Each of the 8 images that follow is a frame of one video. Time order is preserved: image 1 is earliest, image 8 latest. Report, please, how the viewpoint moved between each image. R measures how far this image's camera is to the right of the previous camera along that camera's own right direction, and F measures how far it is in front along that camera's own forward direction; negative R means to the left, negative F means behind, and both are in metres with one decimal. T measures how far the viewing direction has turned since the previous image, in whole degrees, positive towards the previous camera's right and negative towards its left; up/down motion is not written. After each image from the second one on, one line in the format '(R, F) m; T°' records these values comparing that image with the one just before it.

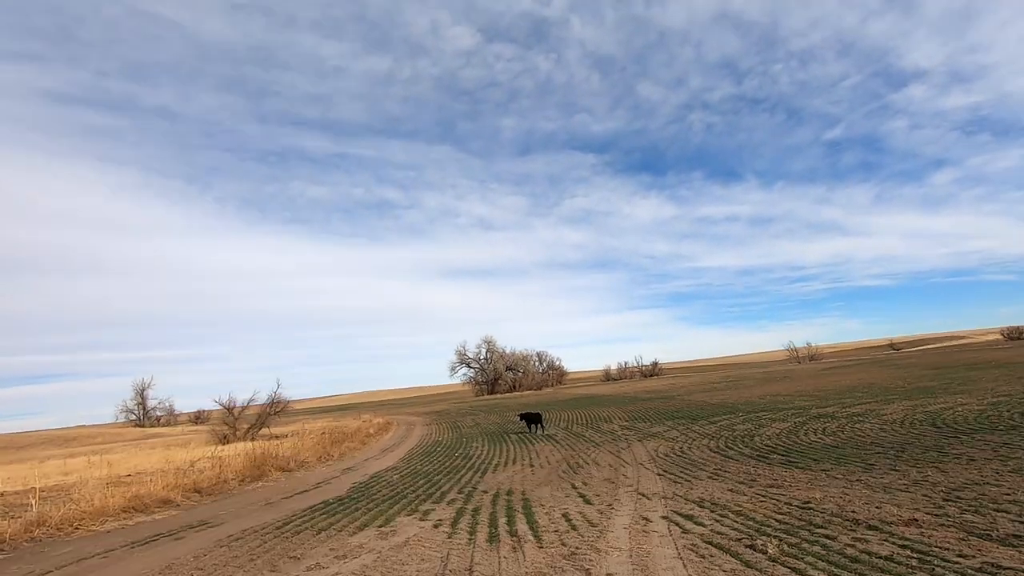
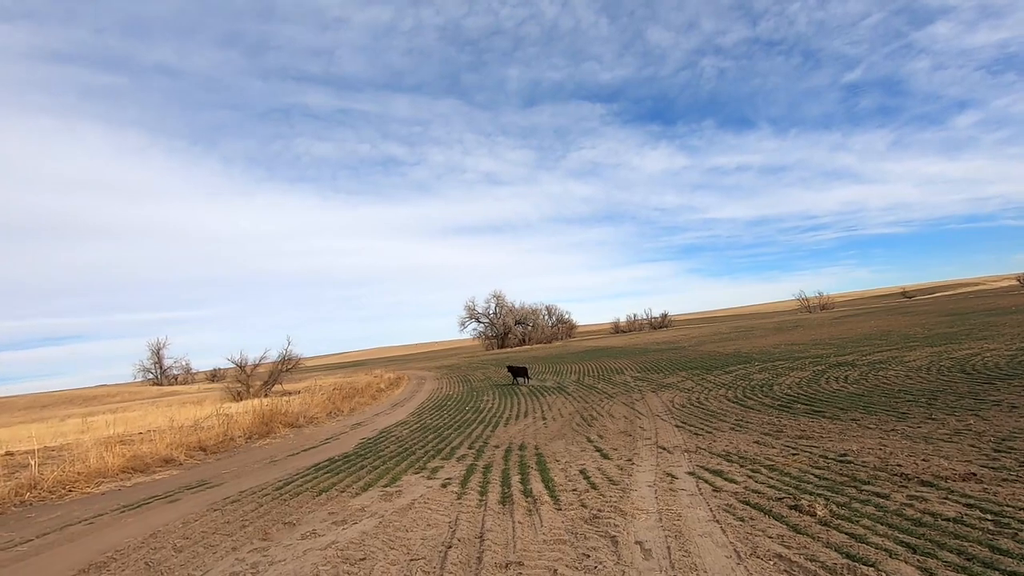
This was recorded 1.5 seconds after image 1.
(0.0, +1.0) m; -1°
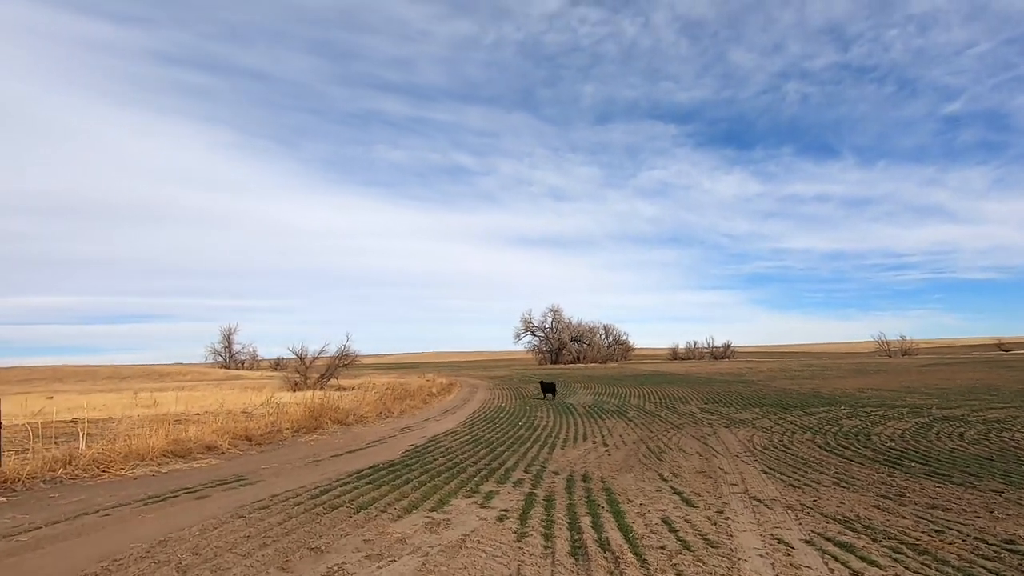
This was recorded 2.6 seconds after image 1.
(-0.4, +1.4) m; -6°
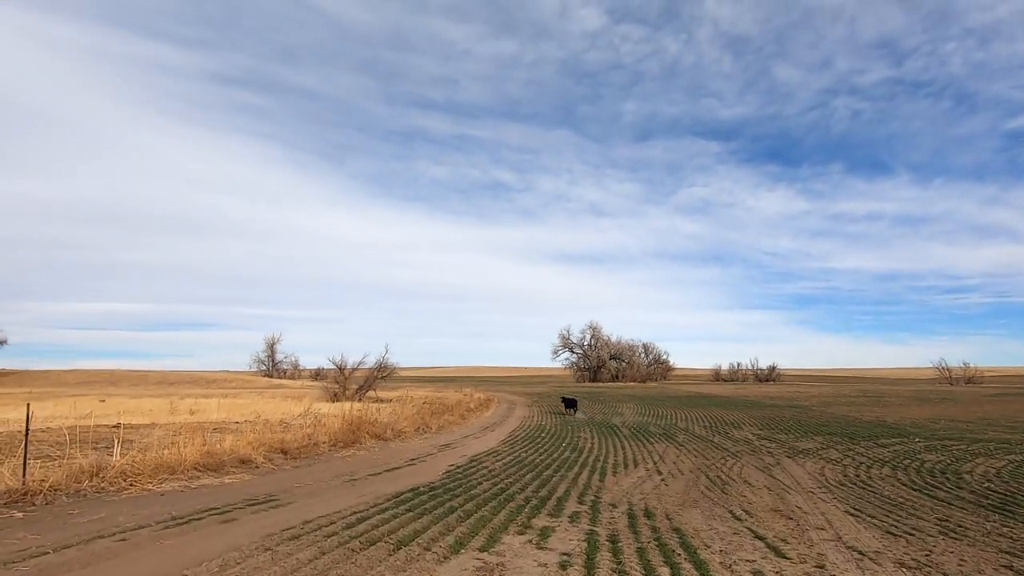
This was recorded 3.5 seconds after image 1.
(-0.4, +1.0) m; -4°
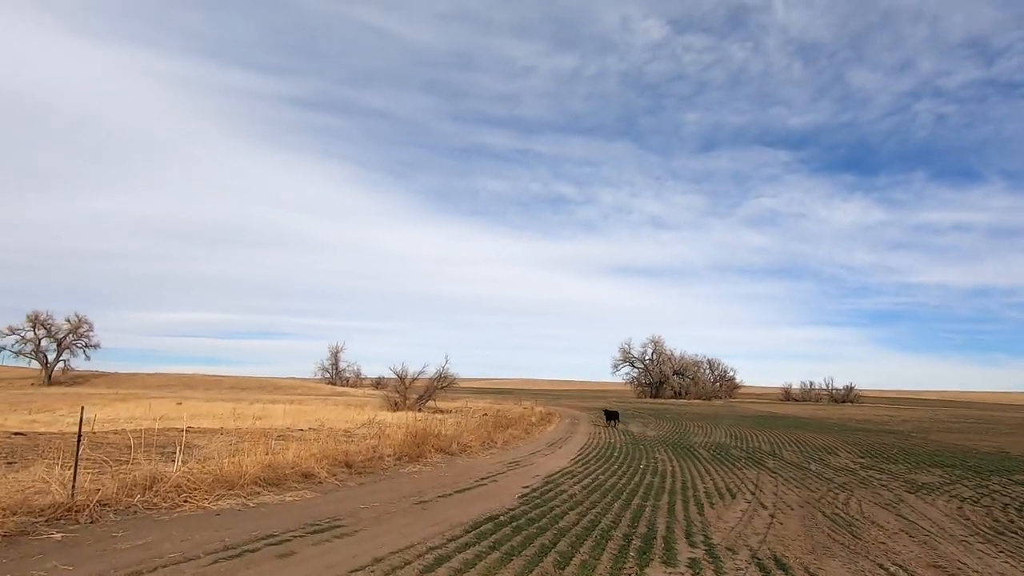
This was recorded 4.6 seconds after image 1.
(-0.7, +1.5) m; -6°
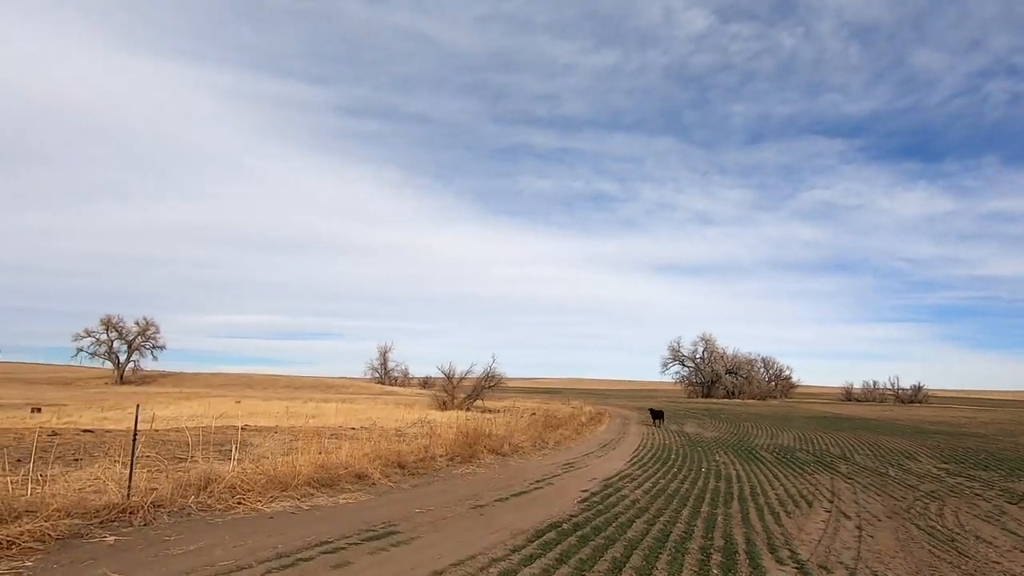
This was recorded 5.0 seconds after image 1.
(-0.3, +0.6) m; -5°
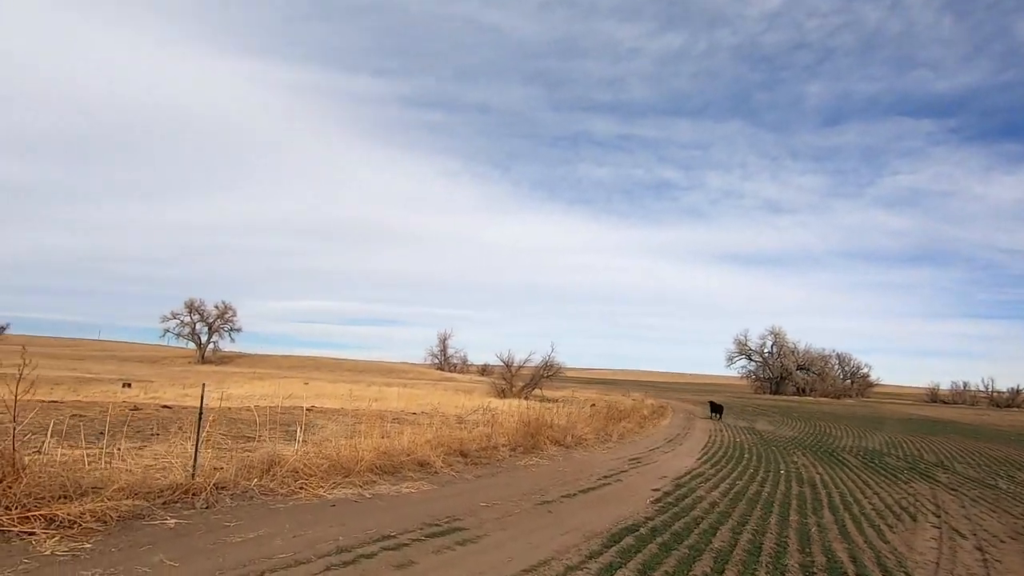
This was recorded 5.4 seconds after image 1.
(-0.3, +0.7) m; -6°
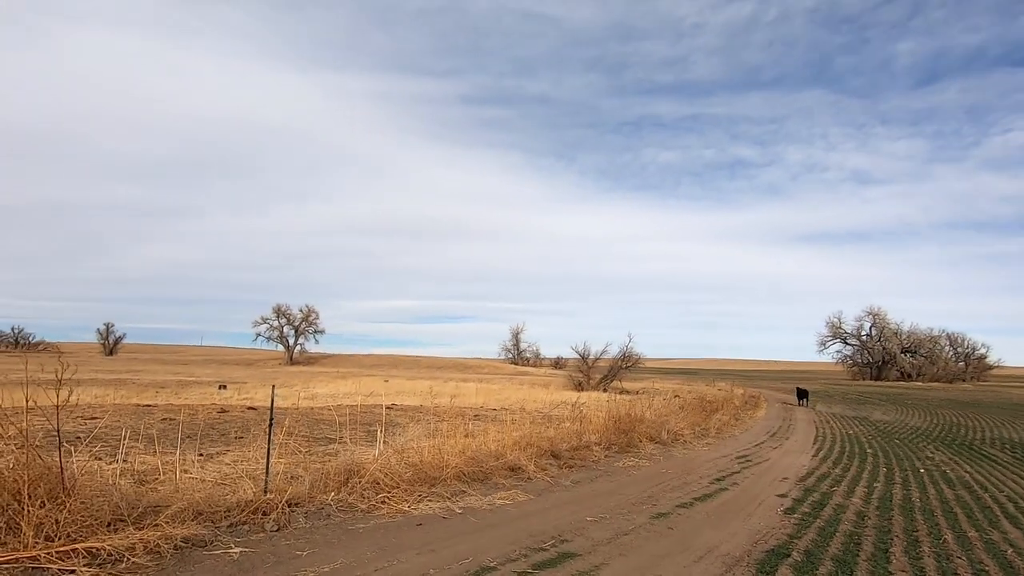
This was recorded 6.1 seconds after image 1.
(-0.4, +1.3) m; -7°
